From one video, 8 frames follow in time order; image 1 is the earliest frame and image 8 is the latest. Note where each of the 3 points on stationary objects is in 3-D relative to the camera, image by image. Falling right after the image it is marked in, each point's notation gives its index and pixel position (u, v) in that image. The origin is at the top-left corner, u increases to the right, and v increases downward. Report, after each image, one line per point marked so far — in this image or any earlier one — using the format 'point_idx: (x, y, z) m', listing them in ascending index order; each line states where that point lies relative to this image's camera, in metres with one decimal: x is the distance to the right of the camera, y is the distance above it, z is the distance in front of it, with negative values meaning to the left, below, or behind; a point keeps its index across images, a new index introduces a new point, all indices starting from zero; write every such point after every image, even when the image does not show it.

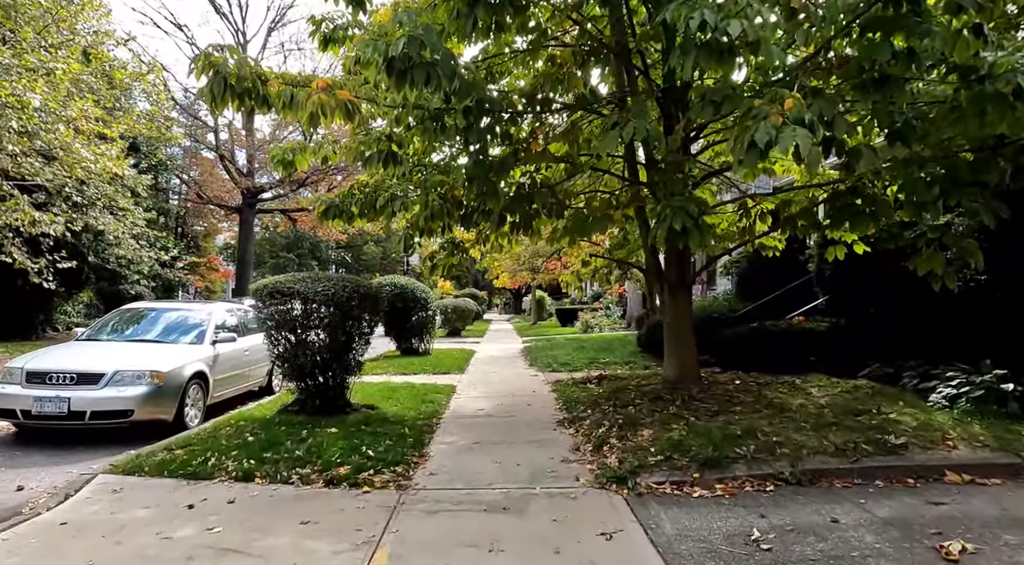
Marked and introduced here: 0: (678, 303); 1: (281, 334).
0: (+2.0, -0.2, +7.5) m
1: (-2.6, -0.6, +7.1) m
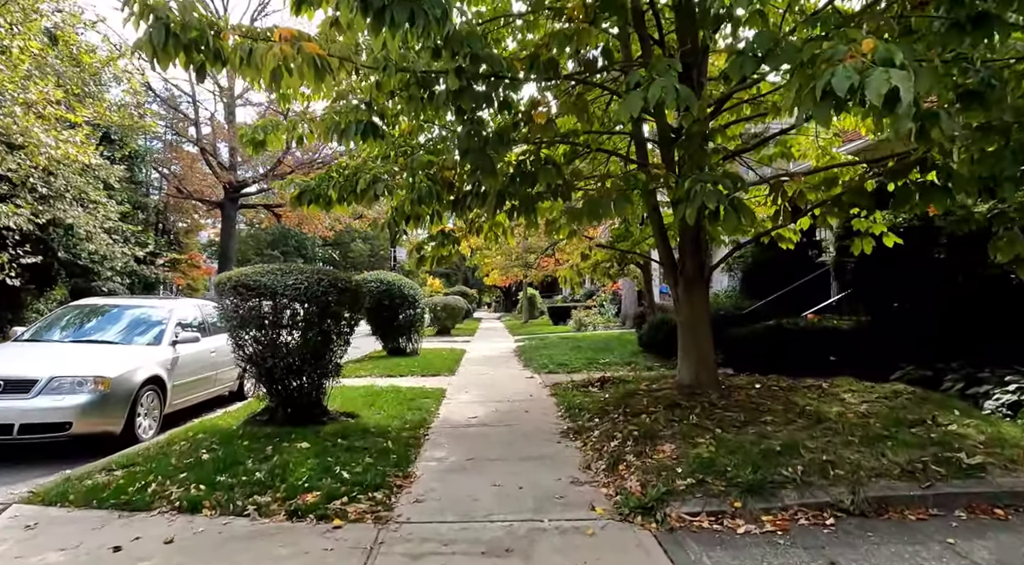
0: (+1.9, -0.2, +6.7) m
1: (-2.6, -0.5, +6.2) m
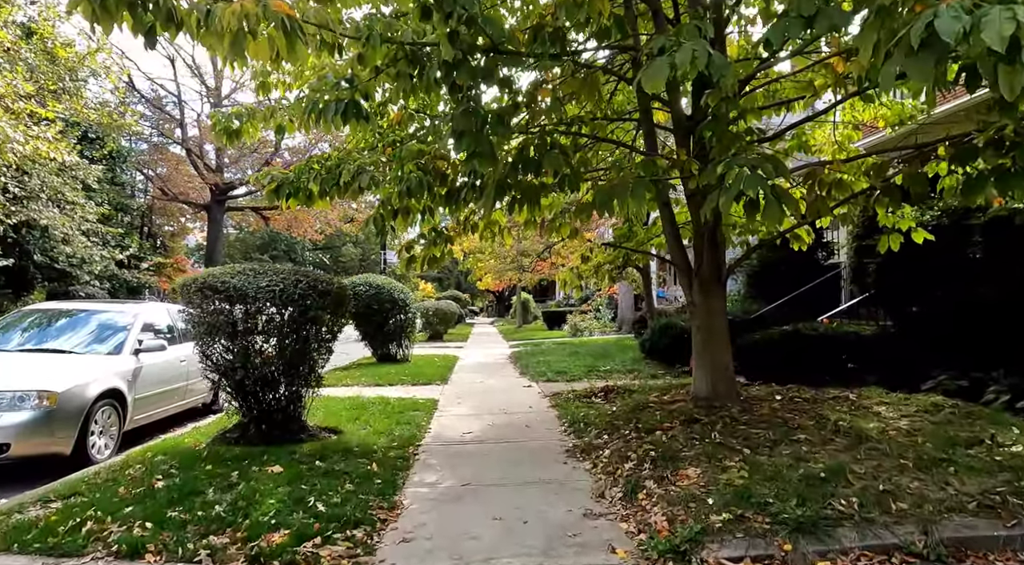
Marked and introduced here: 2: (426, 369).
0: (+1.9, -0.2, +6.1) m
1: (-2.6, -0.5, +5.6) m
2: (-1.7, -1.7, +12.8) m
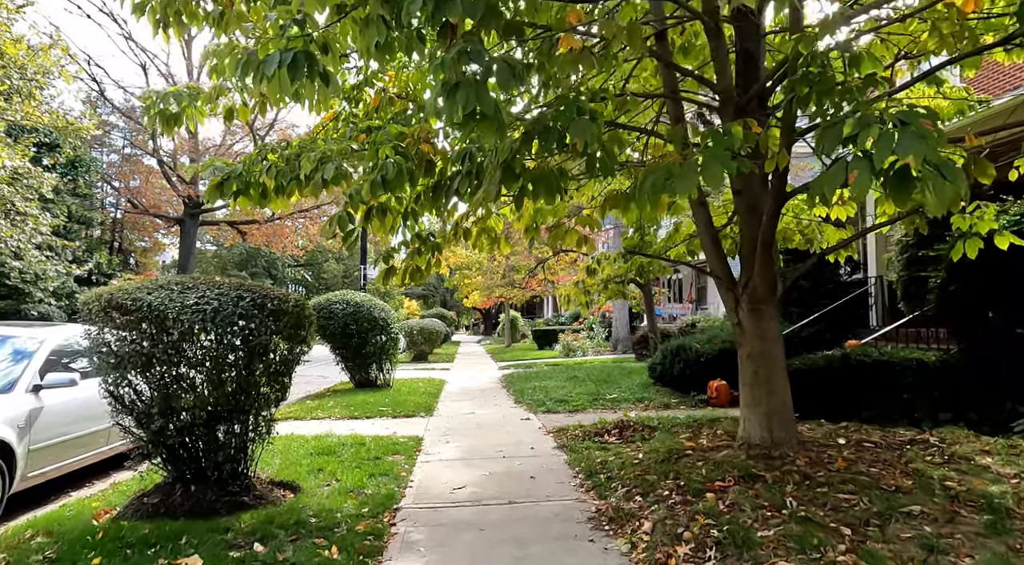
0: (+2.0, -0.3, +4.9) m
1: (-2.6, -0.6, +4.2) m
2: (-1.9, -2.1, +11.5) m
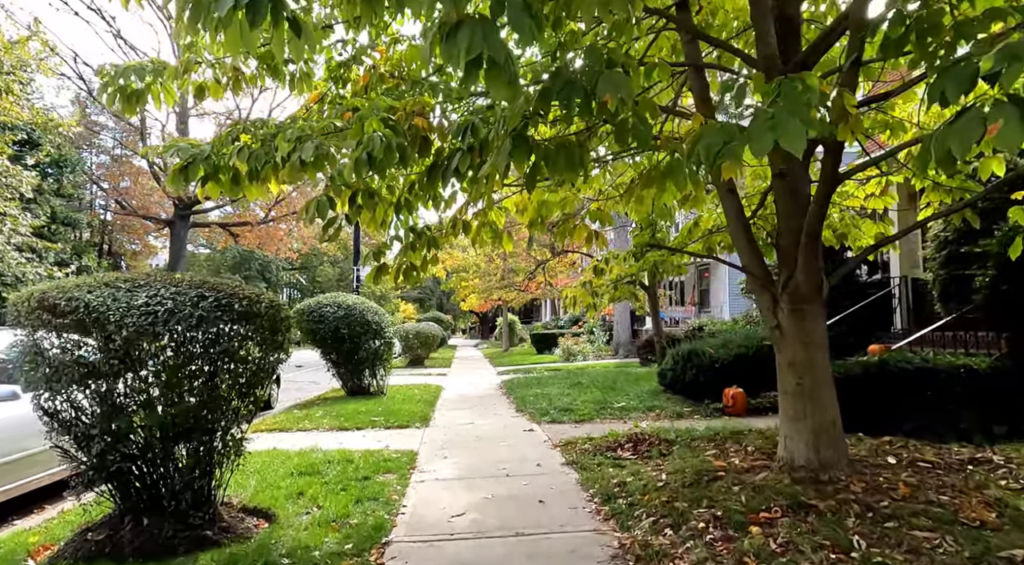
0: (+2.0, -0.3, +4.3) m
1: (-2.5, -0.6, +3.6) m
2: (-1.9, -2.1, +10.8) m
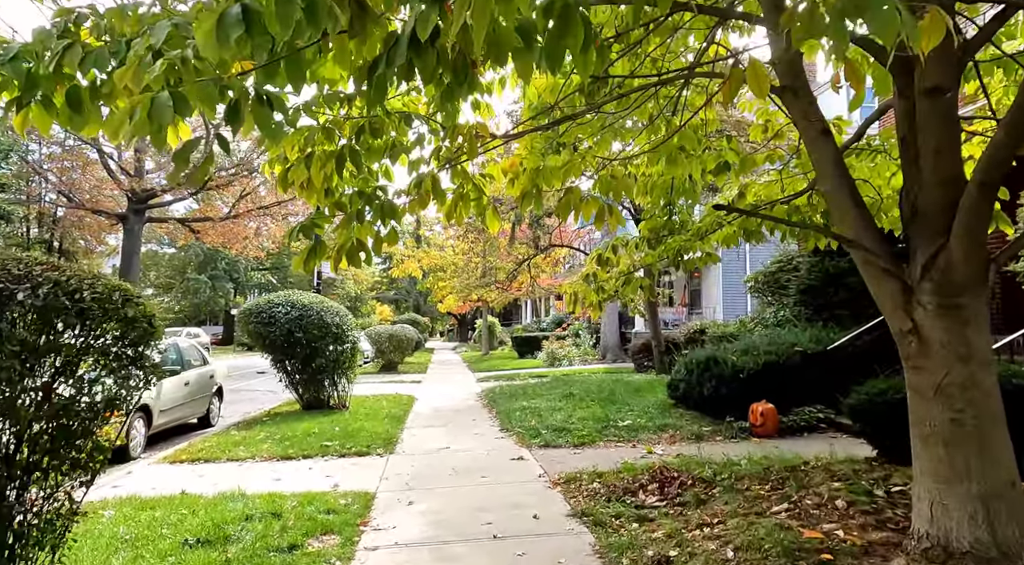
0: (+2.0, -0.2, +2.7) m
1: (-2.5, -0.5, +1.9) m
2: (-2.1, -2.0, +9.1) m
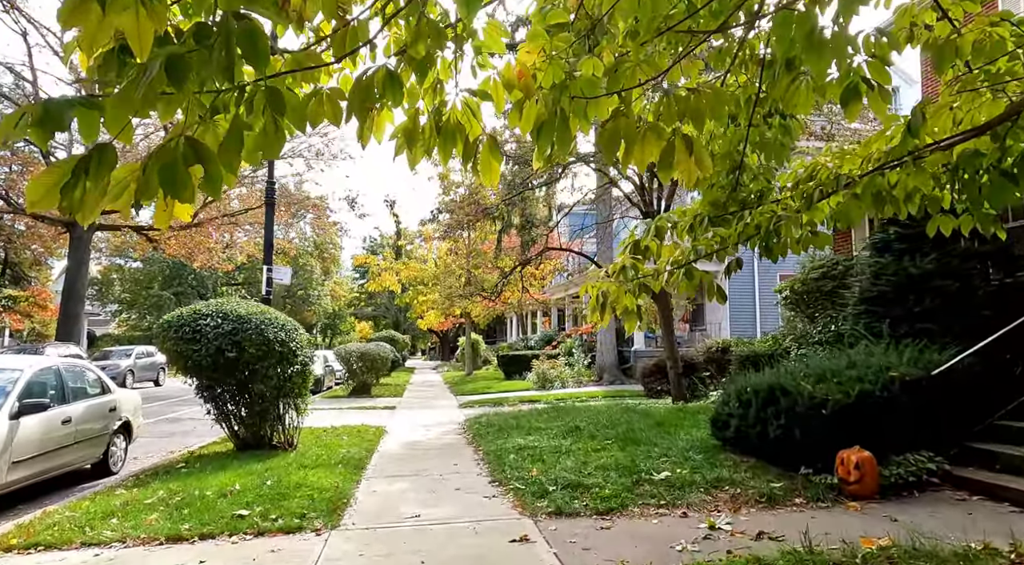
0: (+2.1, -0.1, +0.6) m
1: (-2.4, -0.4, -0.3) m
2: (-2.2, -2.0, +6.9) m
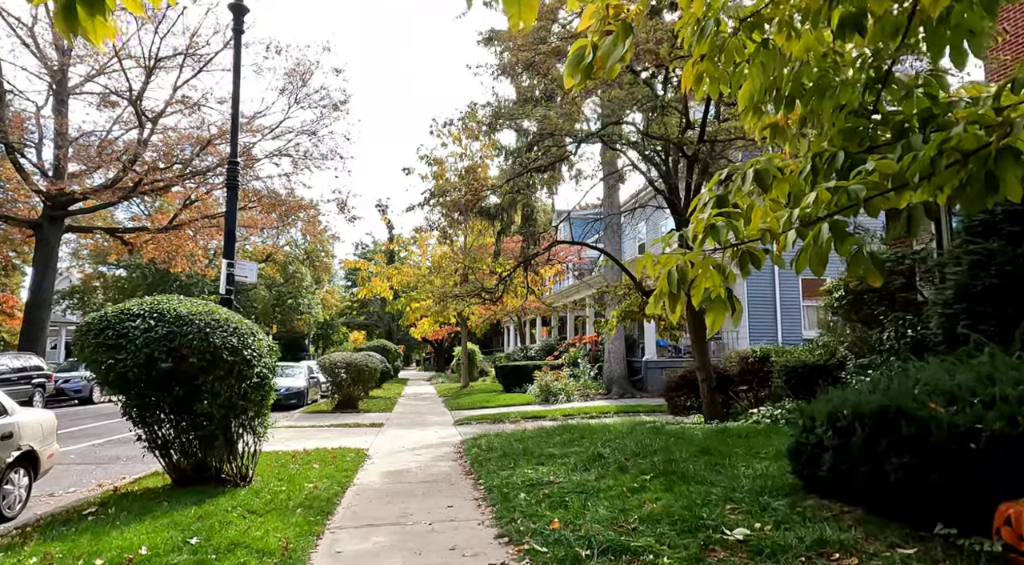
0: (+2.2, +0.1, -1.0) m
1: (-2.2, -0.1, -2.0) m
2: (-2.1, -1.9, +5.1) m
